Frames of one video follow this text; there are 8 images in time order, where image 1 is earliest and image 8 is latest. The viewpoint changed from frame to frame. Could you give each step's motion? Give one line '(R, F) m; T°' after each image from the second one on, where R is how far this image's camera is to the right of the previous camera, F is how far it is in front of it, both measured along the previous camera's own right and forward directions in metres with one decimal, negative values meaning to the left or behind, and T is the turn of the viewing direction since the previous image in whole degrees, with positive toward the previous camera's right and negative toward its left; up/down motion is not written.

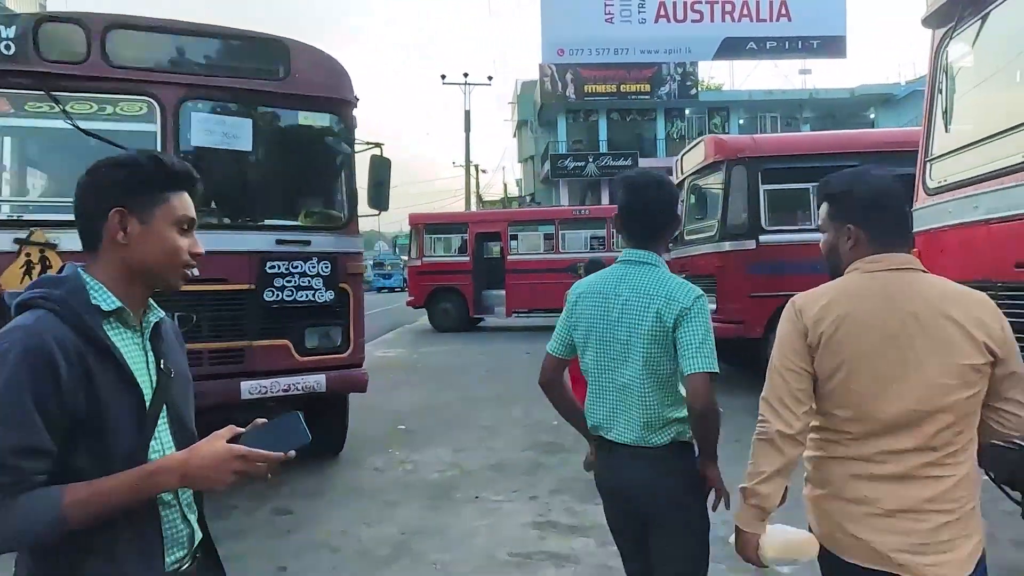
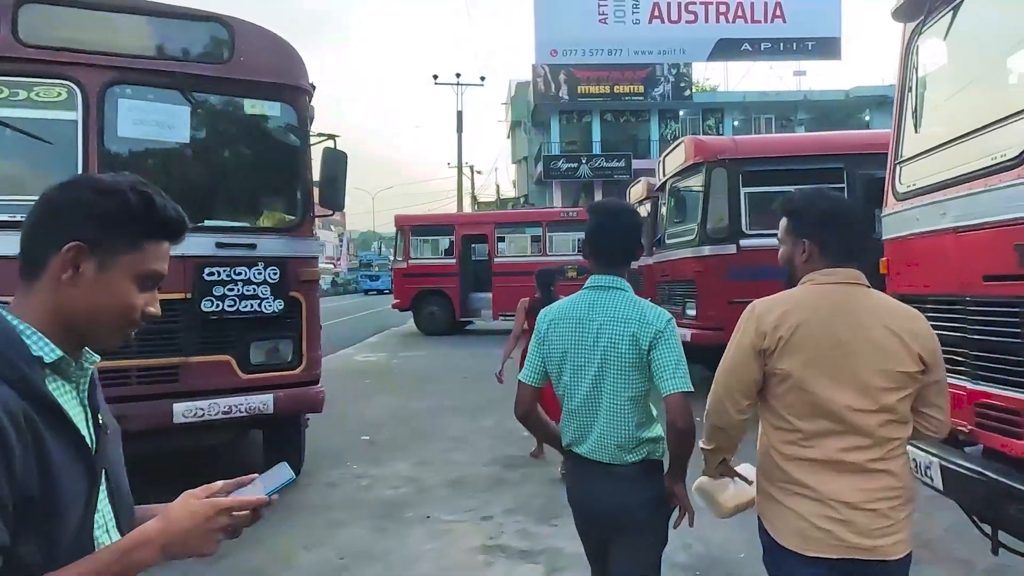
(+0.3, +0.3) m; 0°
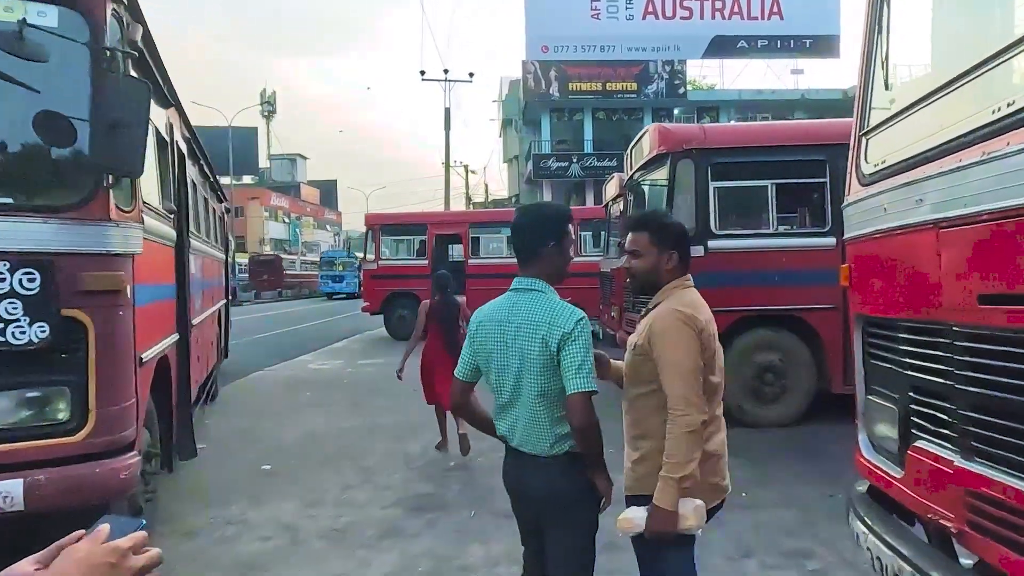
(+0.7, +1.0) m; 0°
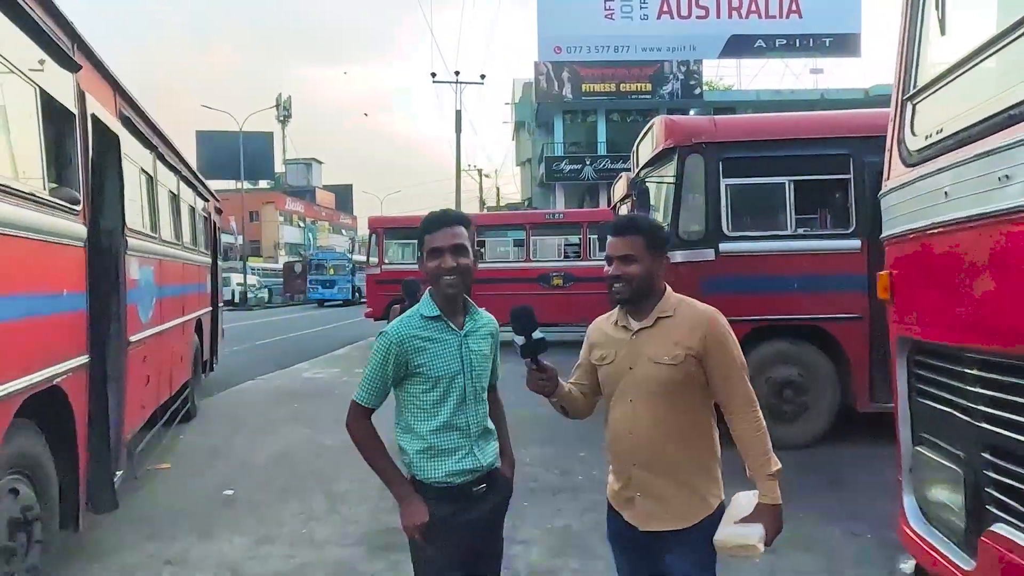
(+0.3, +0.6) m; -1°
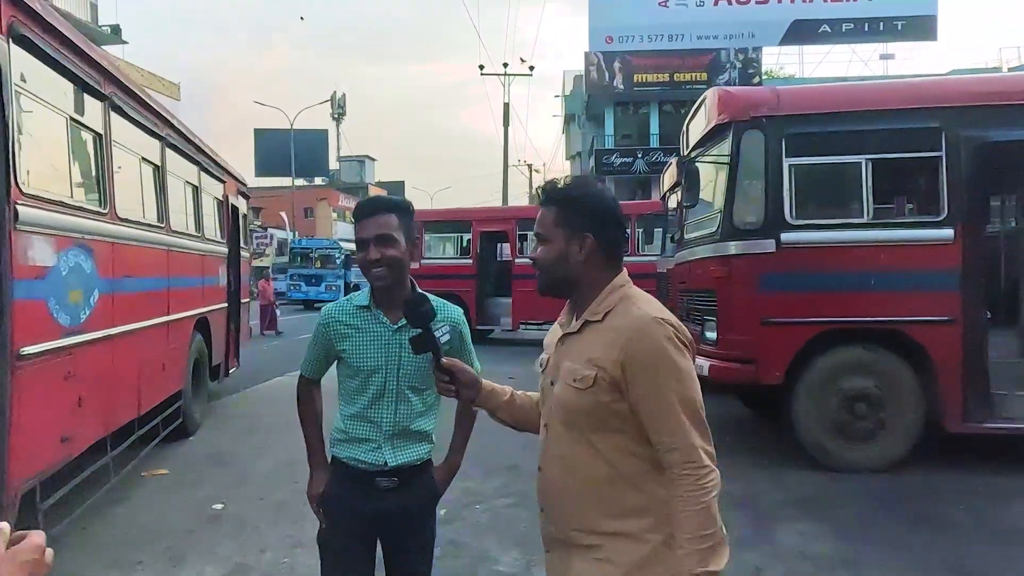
(+0.2, +0.8) m; -4°
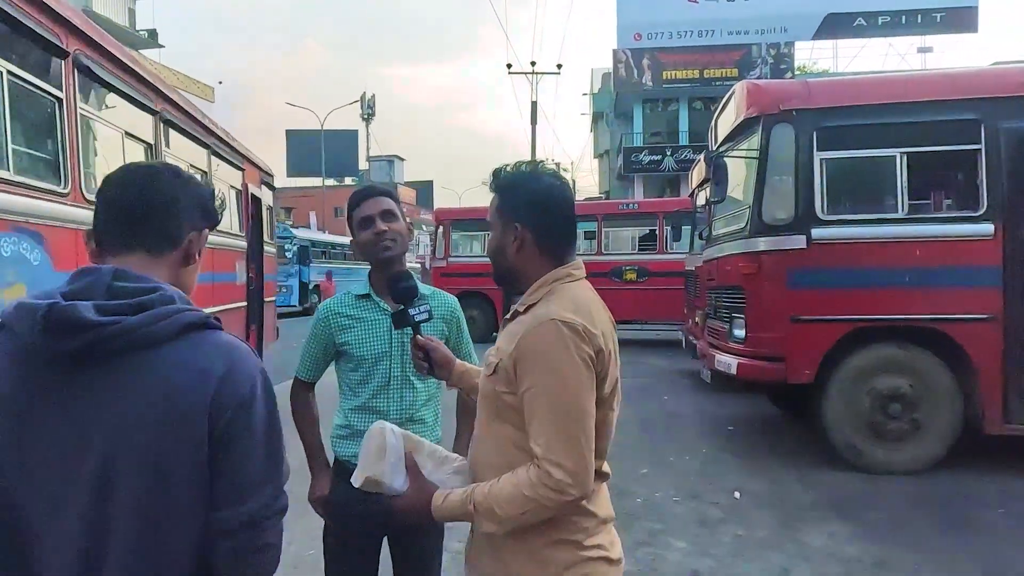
(0.0, 0.0) m; -2°
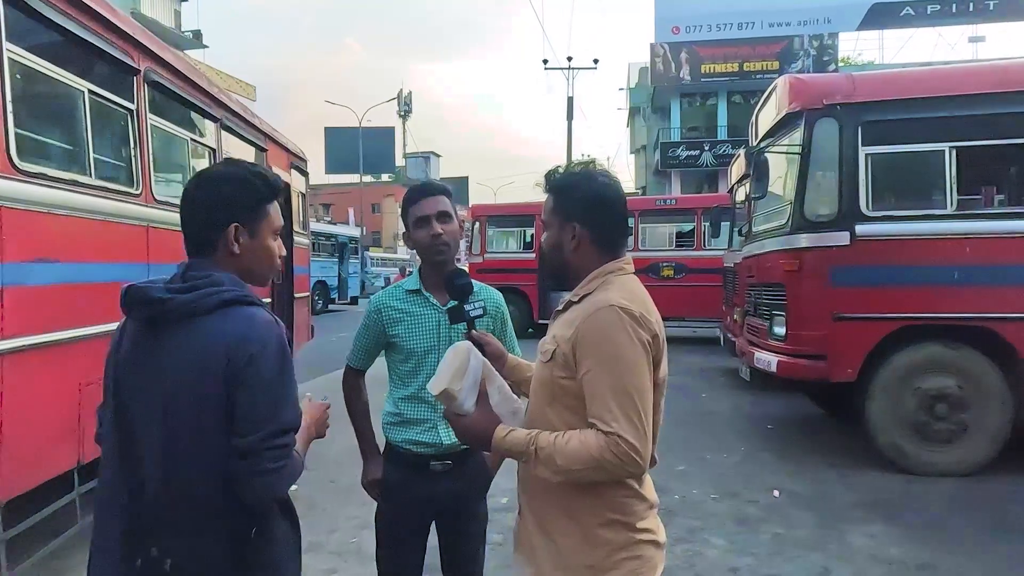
(0.0, 0.0) m; -3°
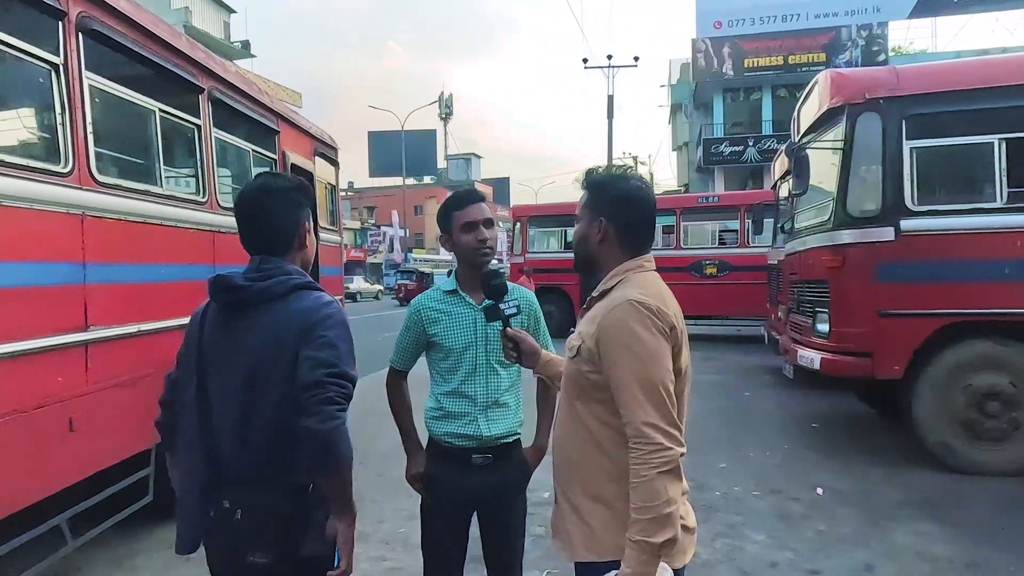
(0.0, -0.1) m; -4°
